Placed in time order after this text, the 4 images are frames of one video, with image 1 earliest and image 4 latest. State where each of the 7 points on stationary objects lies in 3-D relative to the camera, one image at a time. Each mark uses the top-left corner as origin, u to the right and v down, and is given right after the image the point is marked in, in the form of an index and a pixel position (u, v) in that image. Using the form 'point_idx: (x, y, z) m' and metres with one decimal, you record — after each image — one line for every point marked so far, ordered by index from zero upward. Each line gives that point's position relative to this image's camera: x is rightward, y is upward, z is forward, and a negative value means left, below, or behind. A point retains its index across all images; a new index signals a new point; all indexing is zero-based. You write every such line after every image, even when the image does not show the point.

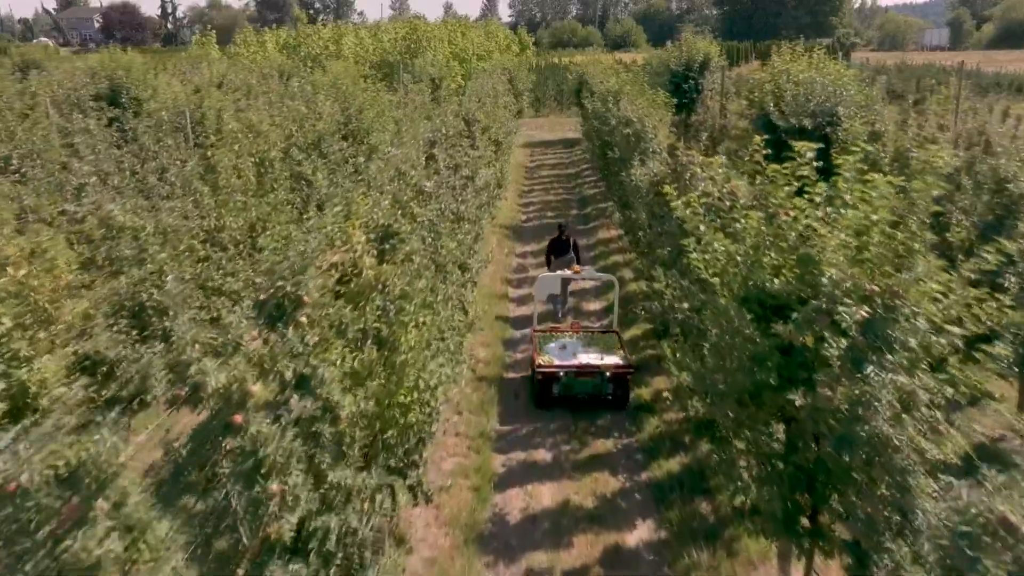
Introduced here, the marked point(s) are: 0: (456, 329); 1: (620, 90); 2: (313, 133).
0: (-0.5, -0.4, +7.6) m
1: (+2.0, +3.6, +15.6) m
2: (-3.0, +2.3, +13.0) m
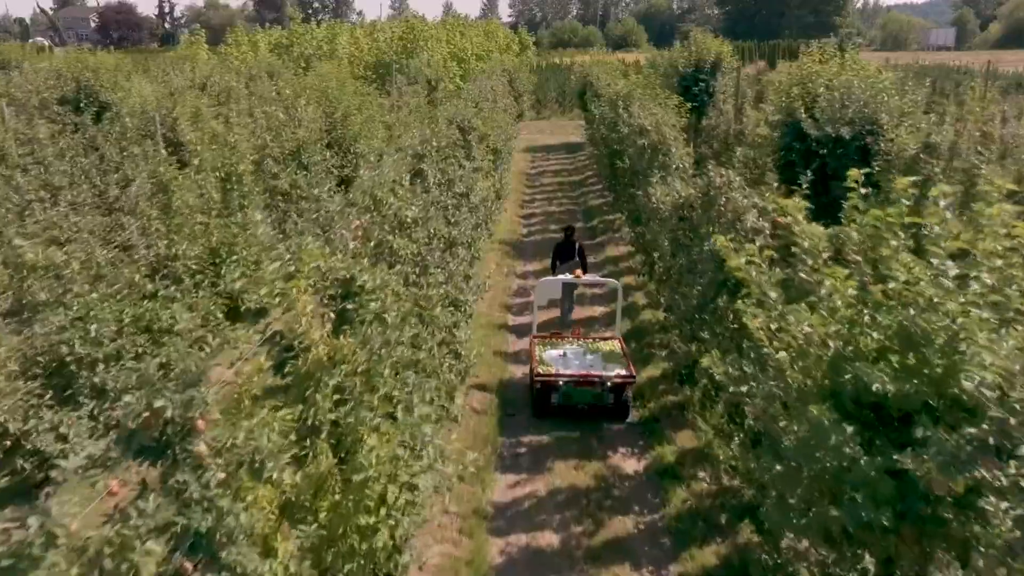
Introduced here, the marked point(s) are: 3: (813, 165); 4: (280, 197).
0: (-0.5, -0.7, +6.3) m
1: (+2.0, +3.3, +14.4) m
2: (-3.0, +2.0, +11.7) m
3: (+3.6, +1.5, +10.3) m
4: (-2.9, +1.1, +10.7) m
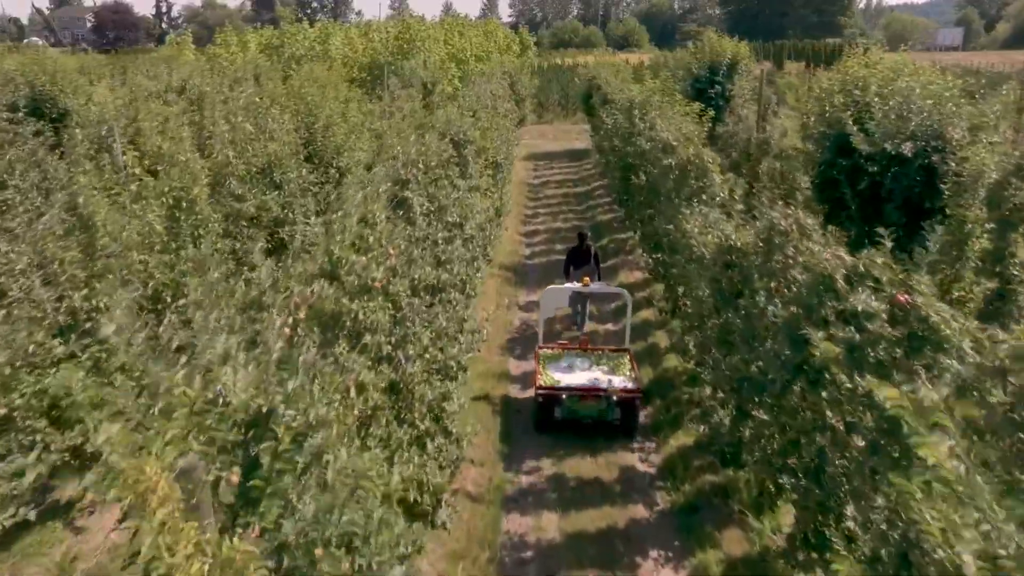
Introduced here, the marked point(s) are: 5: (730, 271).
0: (-0.5, -1.2, +4.9) m
1: (+2.0, +2.8, +12.9) m
2: (-3.0, +1.6, +10.2) m
3: (+3.6, +1.0, +8.8) m
4: (-2.9, +0.7, +9.2) m
5: (+1.5, +0.1, +5.8) m
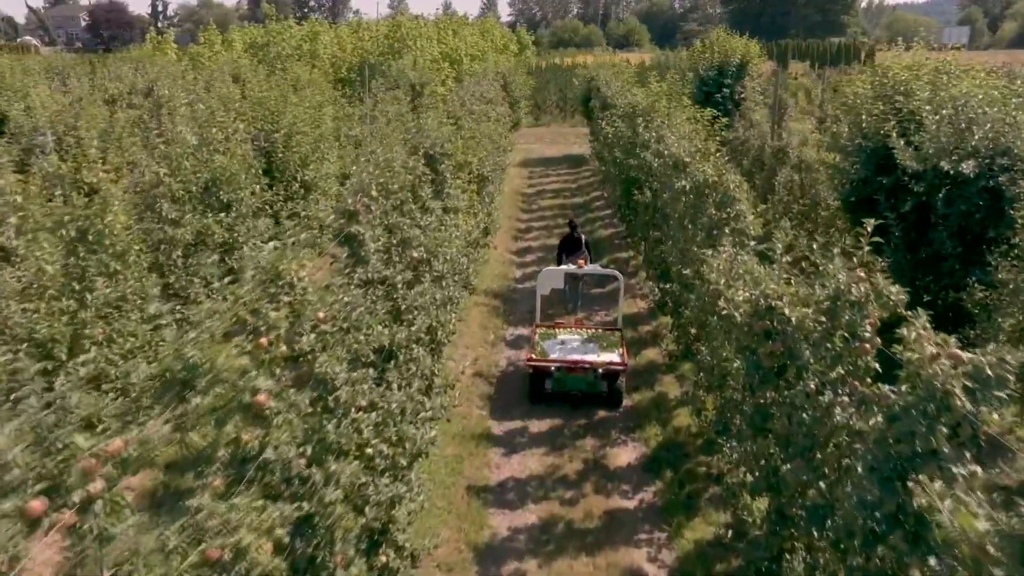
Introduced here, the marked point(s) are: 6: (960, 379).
0: (-0.6, -1.5, +3.4) m
1: (+1.8, +2.4, +11.4) m
2: (-3.1, +1.2, +8.8) m
3: (+3.5, +0.7, +7.4) m
4: (-3.0, +0.3, +7.8) m
5: (+1.3, -0.3, +4.3) m
6: (+1.5, -0.3, +2.9) m
